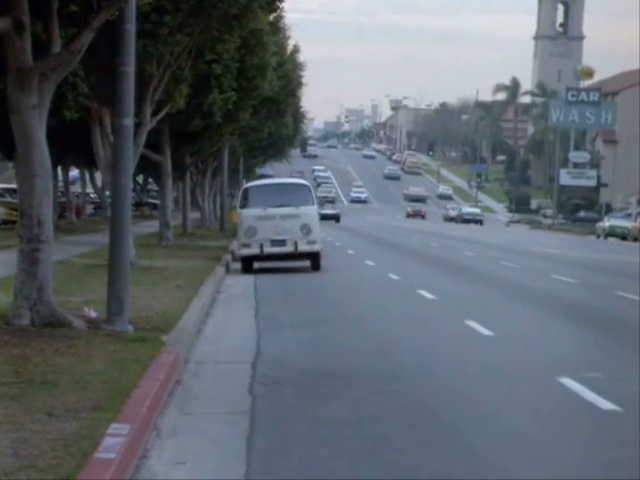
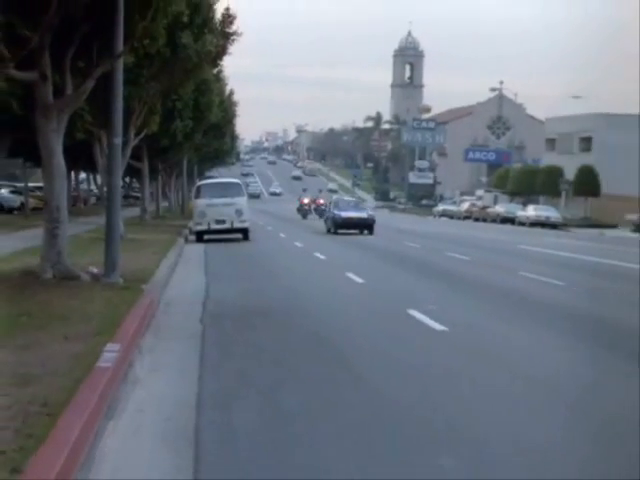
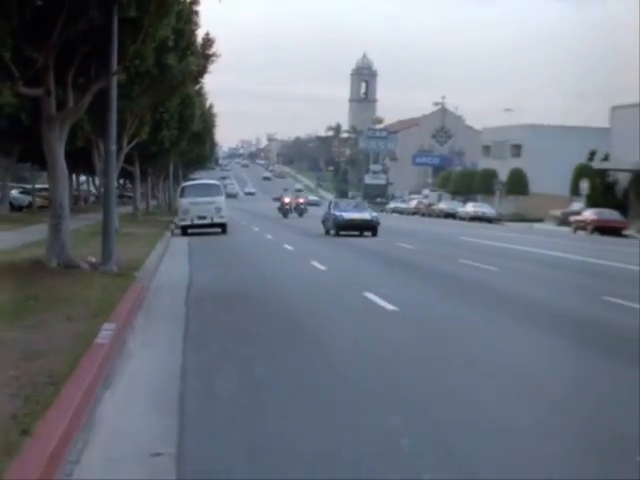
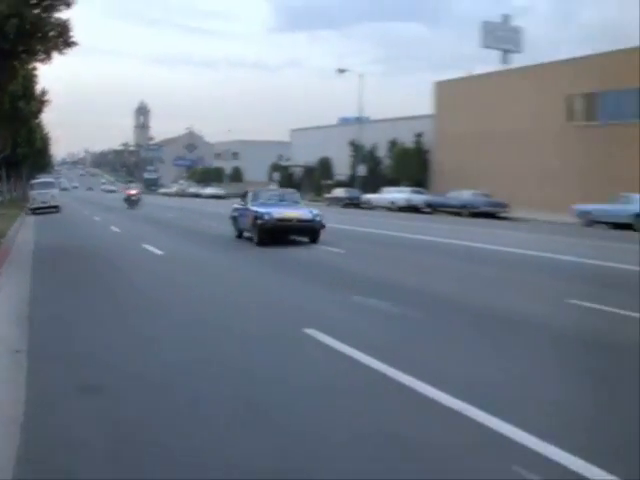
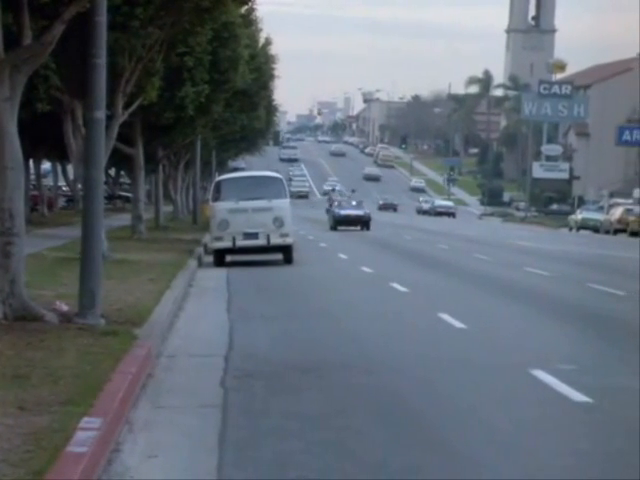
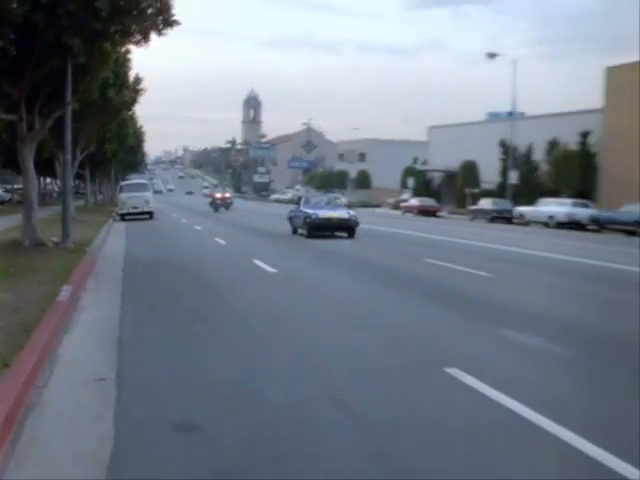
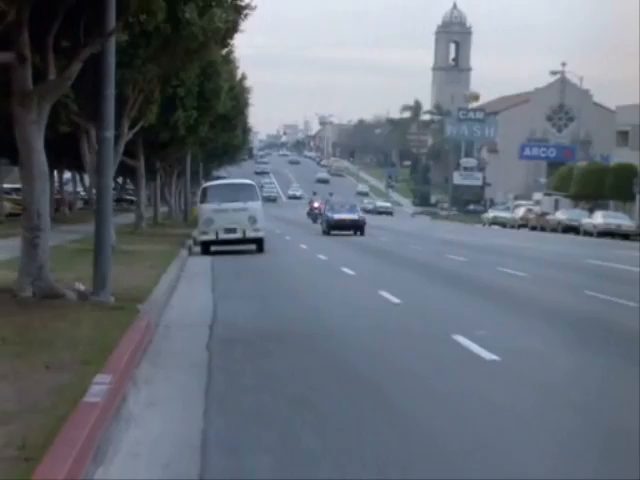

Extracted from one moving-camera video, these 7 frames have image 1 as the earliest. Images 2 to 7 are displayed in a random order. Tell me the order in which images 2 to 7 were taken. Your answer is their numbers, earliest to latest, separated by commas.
5, 7, 2, 3, 6, 4
